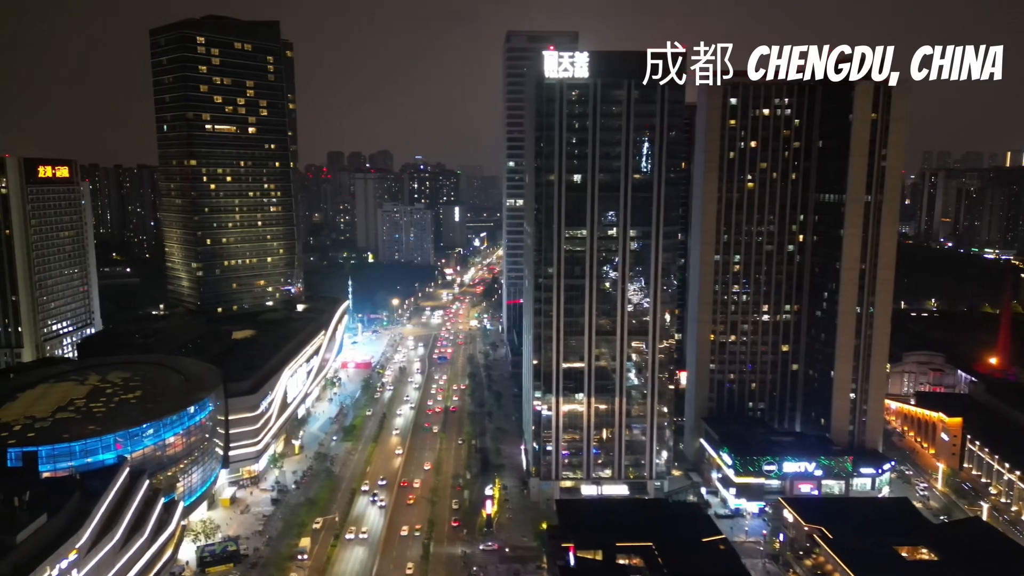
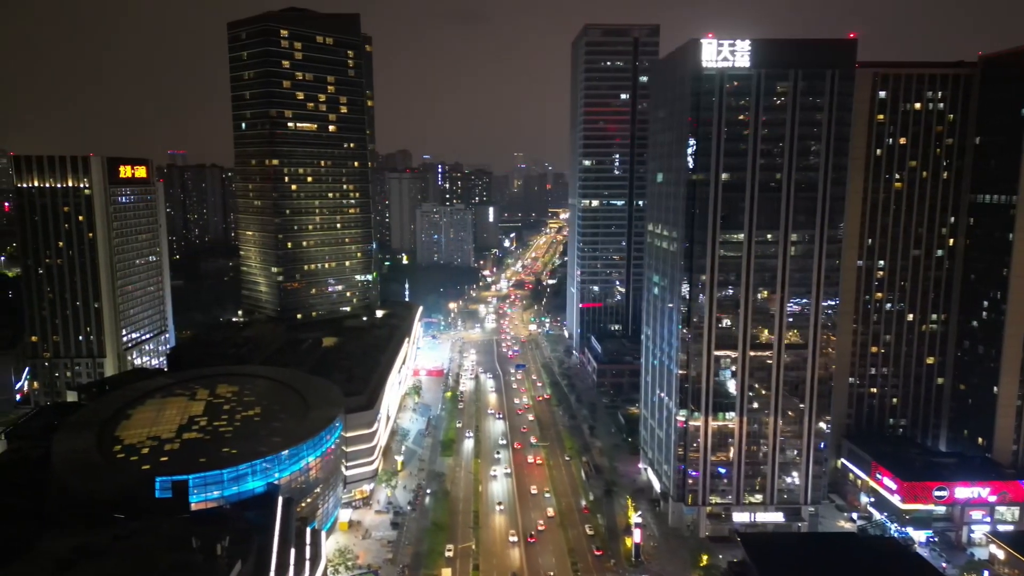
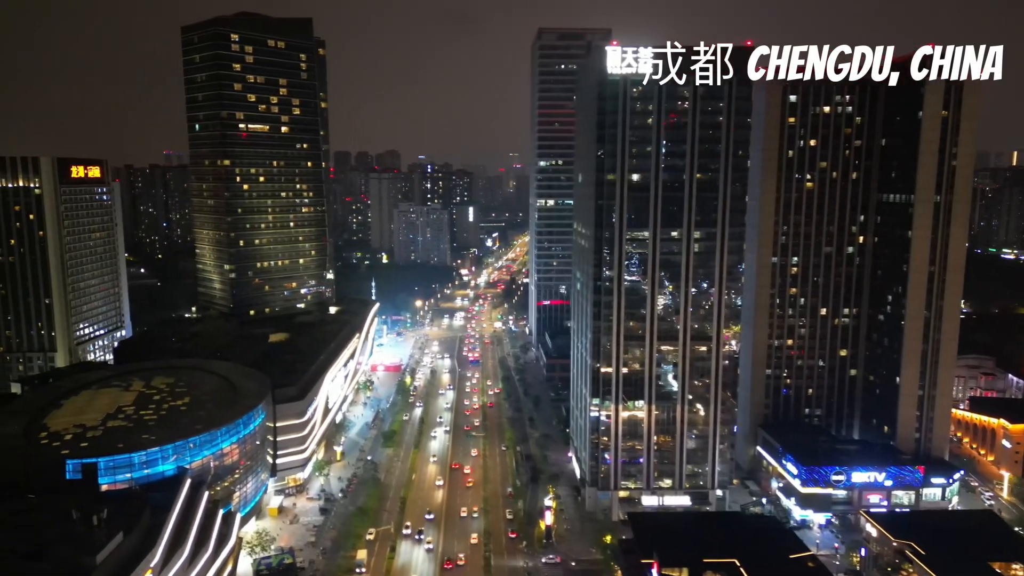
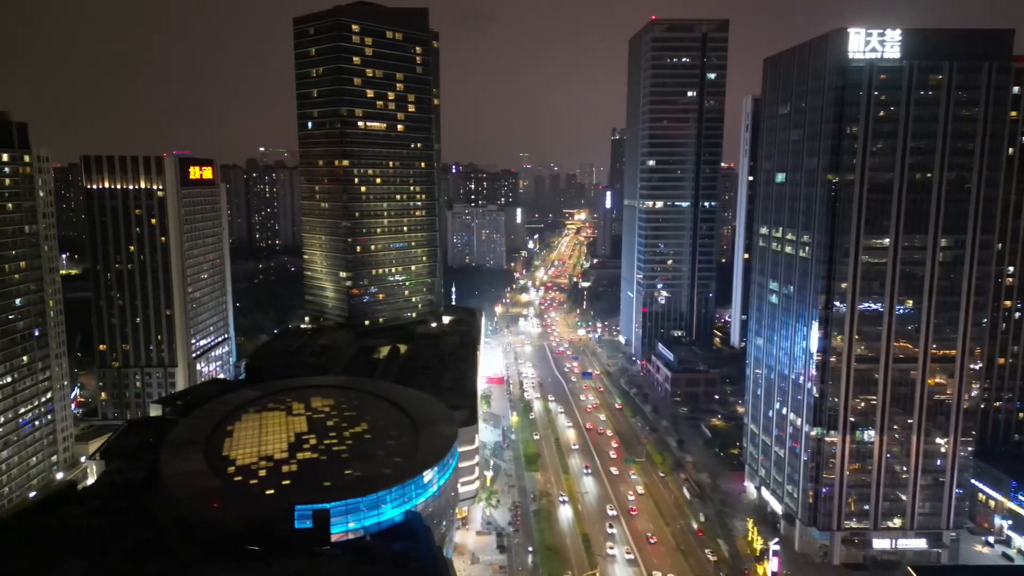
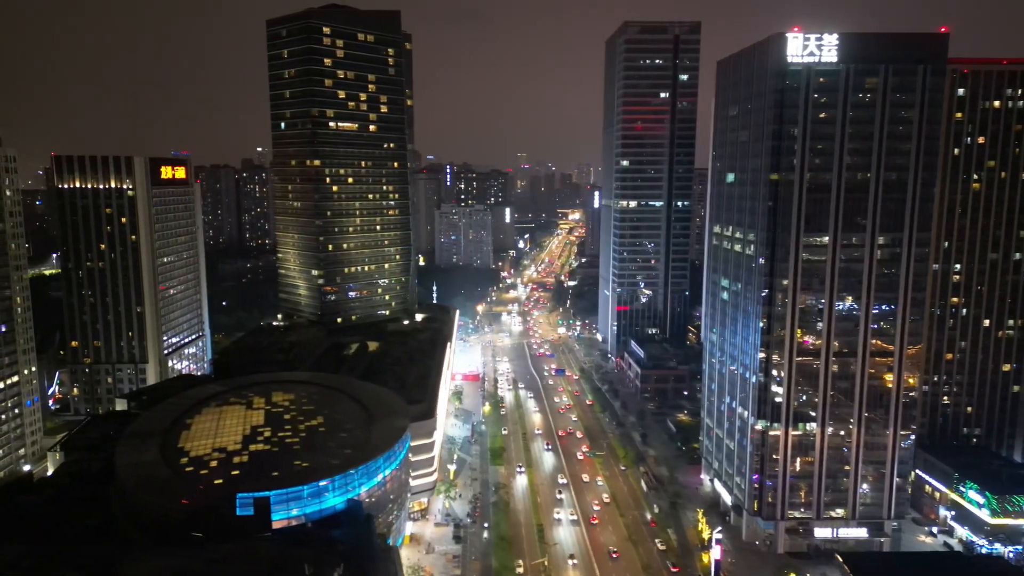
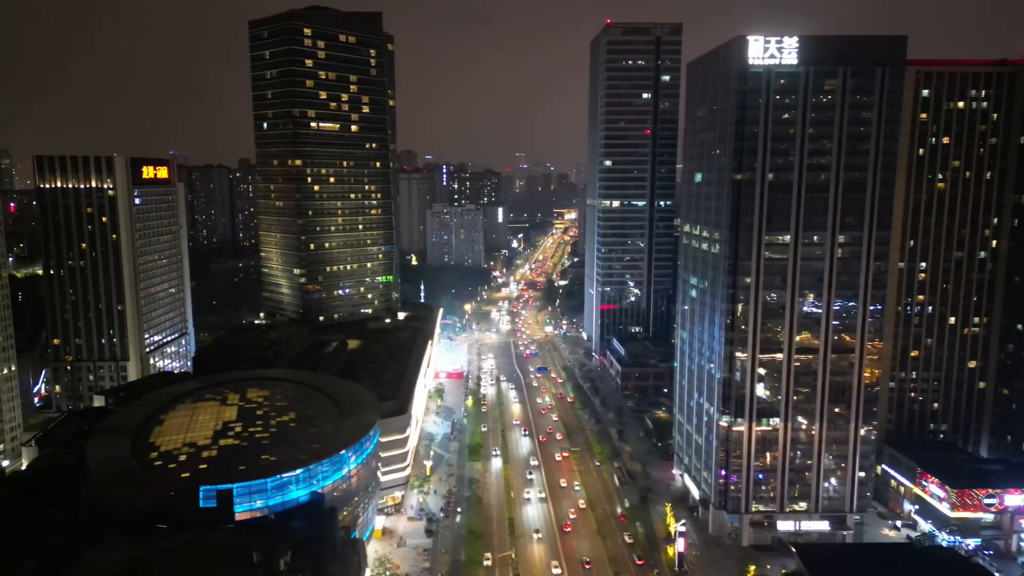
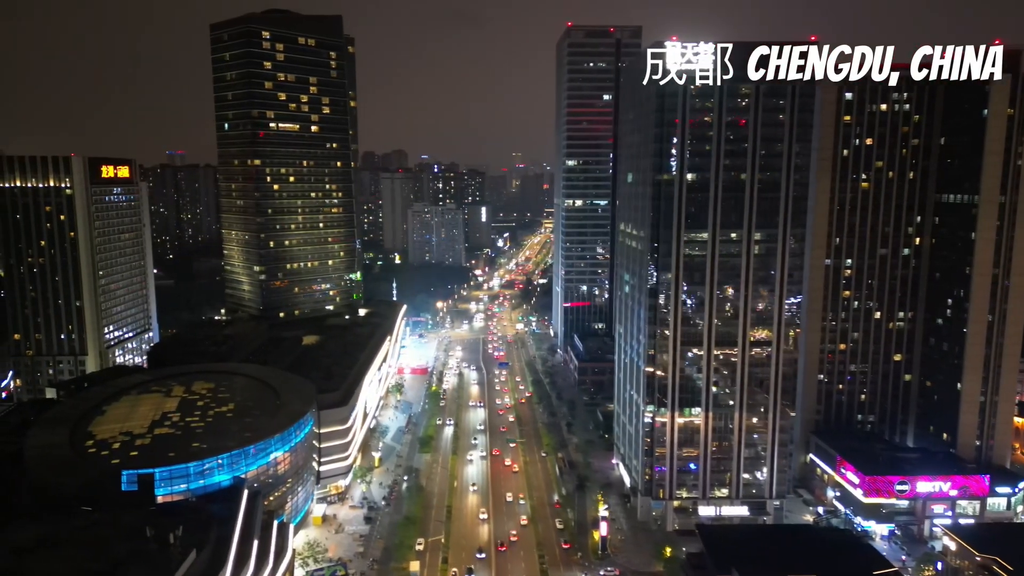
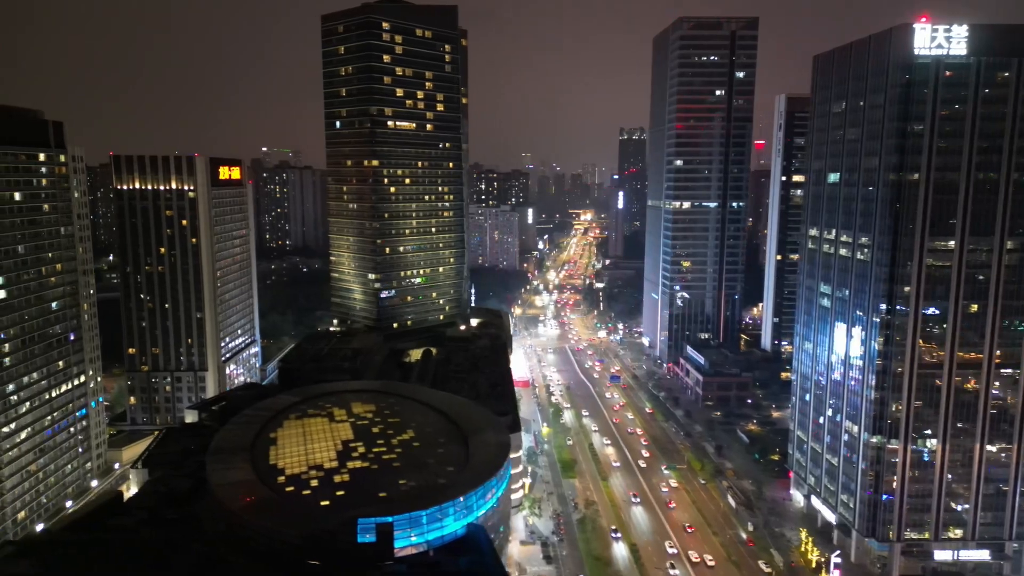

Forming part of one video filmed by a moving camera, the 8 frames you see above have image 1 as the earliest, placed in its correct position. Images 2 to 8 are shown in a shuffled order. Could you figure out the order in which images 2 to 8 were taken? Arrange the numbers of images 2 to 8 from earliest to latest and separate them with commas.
3, 7, 2, 6, 5, 4, 8
